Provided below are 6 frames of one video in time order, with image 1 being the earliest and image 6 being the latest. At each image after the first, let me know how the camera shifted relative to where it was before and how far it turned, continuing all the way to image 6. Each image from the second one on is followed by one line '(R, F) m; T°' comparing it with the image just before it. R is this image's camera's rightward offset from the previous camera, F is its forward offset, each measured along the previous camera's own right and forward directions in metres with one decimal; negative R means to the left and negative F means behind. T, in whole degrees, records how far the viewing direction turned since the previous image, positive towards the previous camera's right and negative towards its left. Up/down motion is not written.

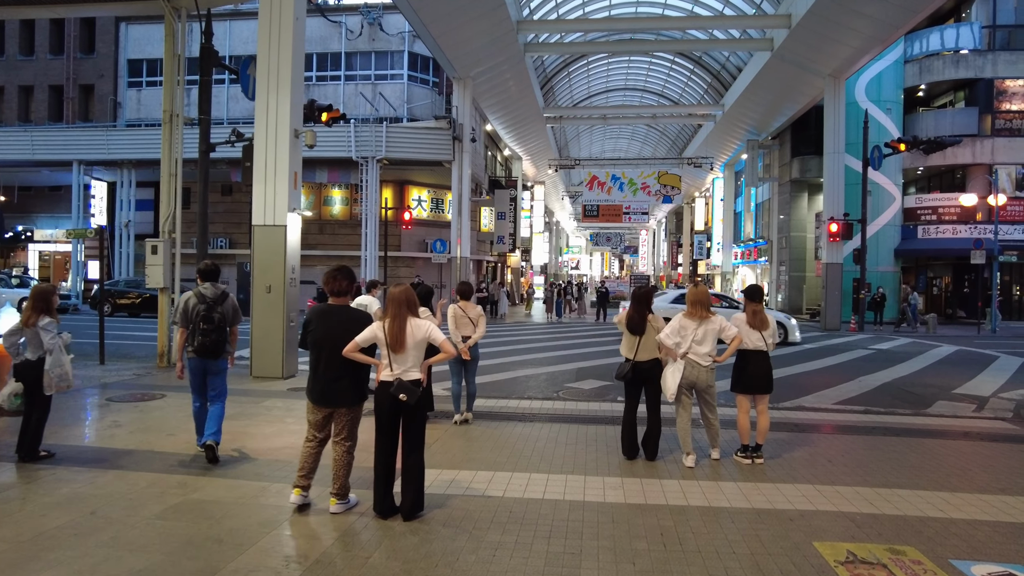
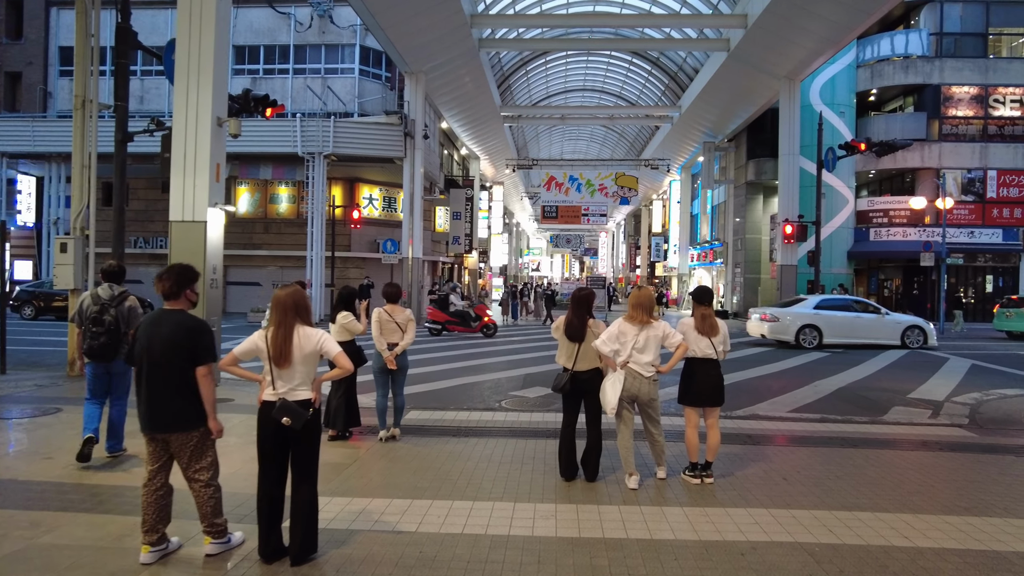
(+0.3, +0.6) m; +3°
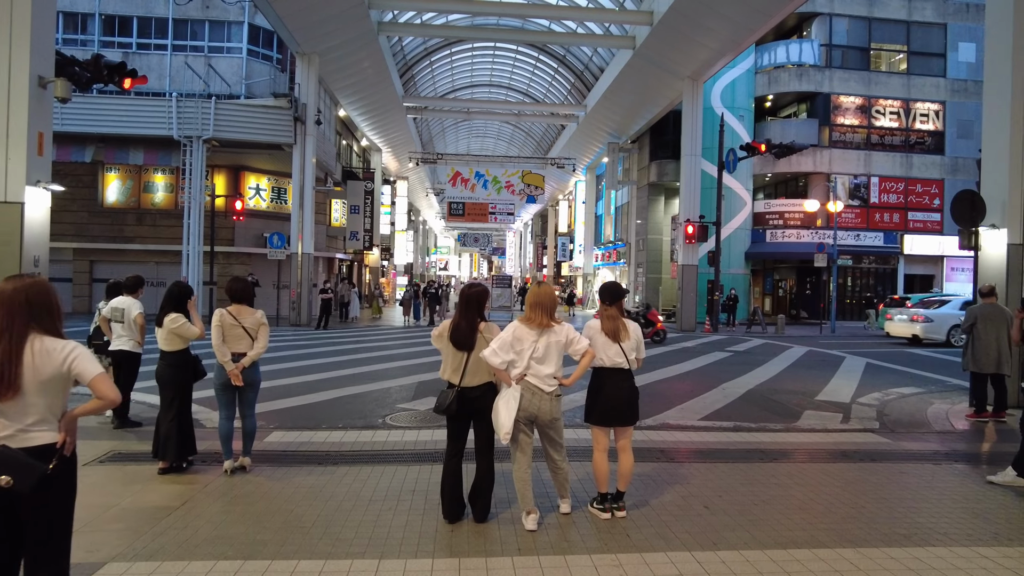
(+0.2, +1.0) m; +8°
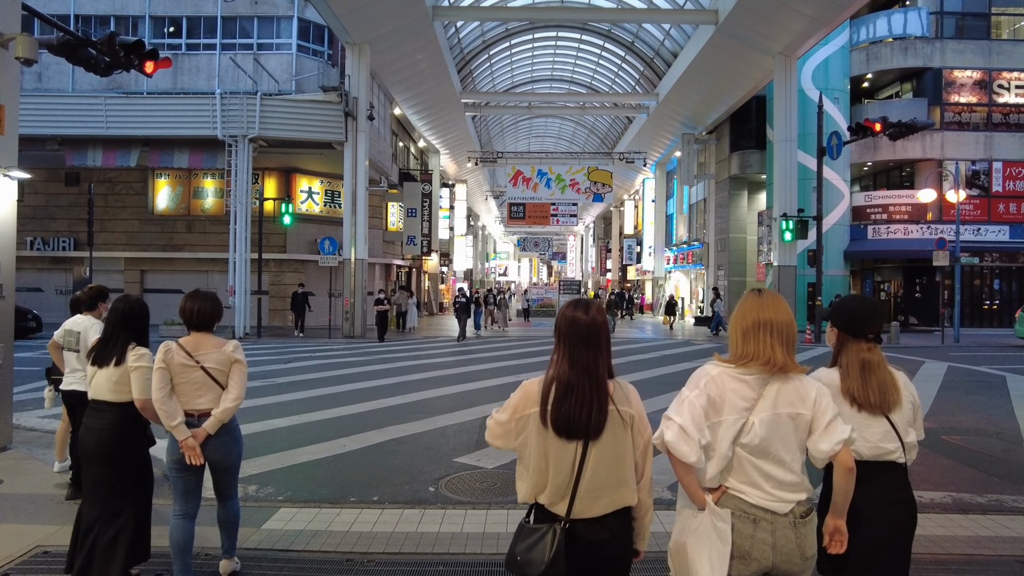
(-0.4, +2.2) m; -5°
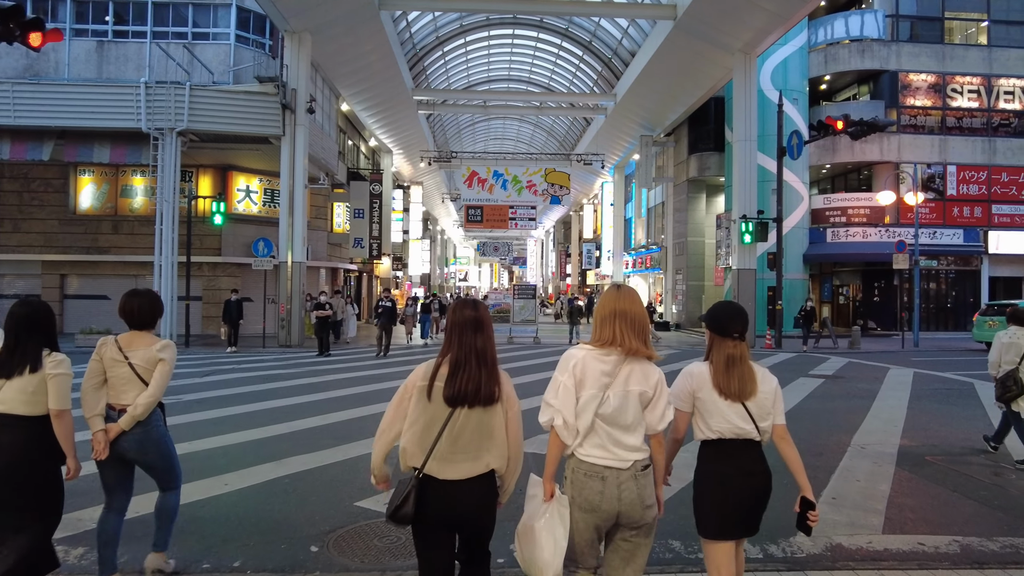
(+0.3, +1.1) m; +3°
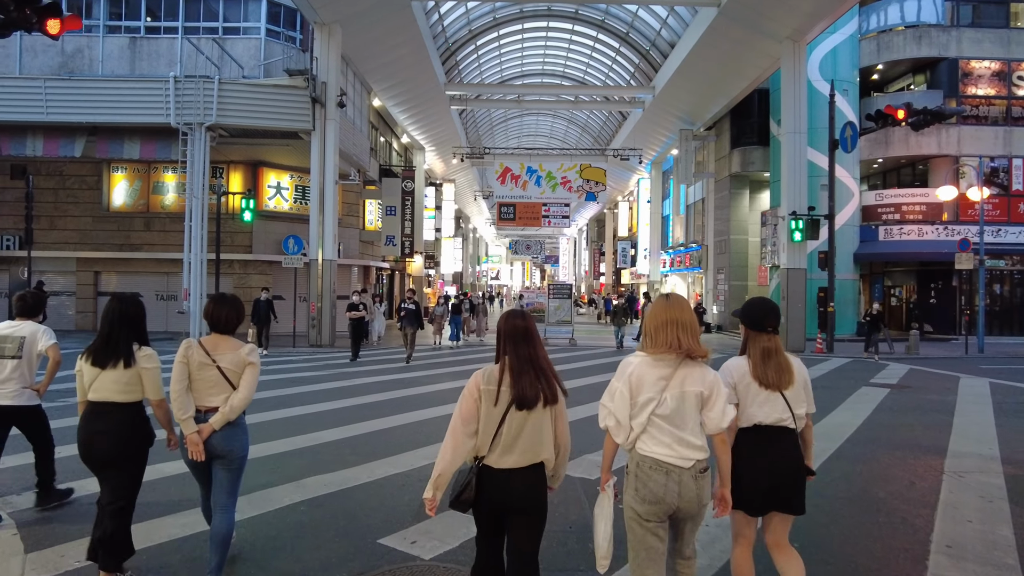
(-0.1, +0.8) m; -3°
